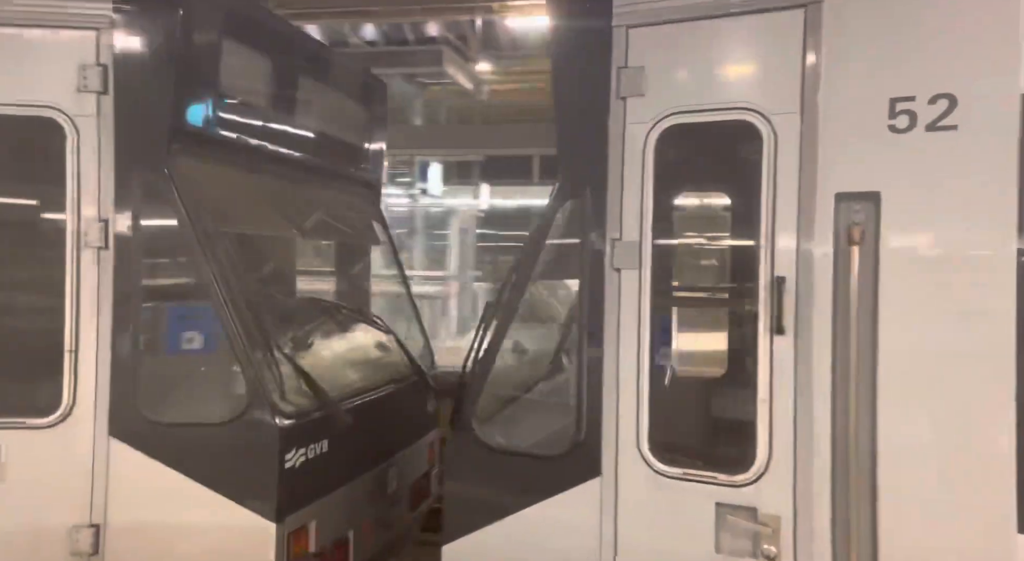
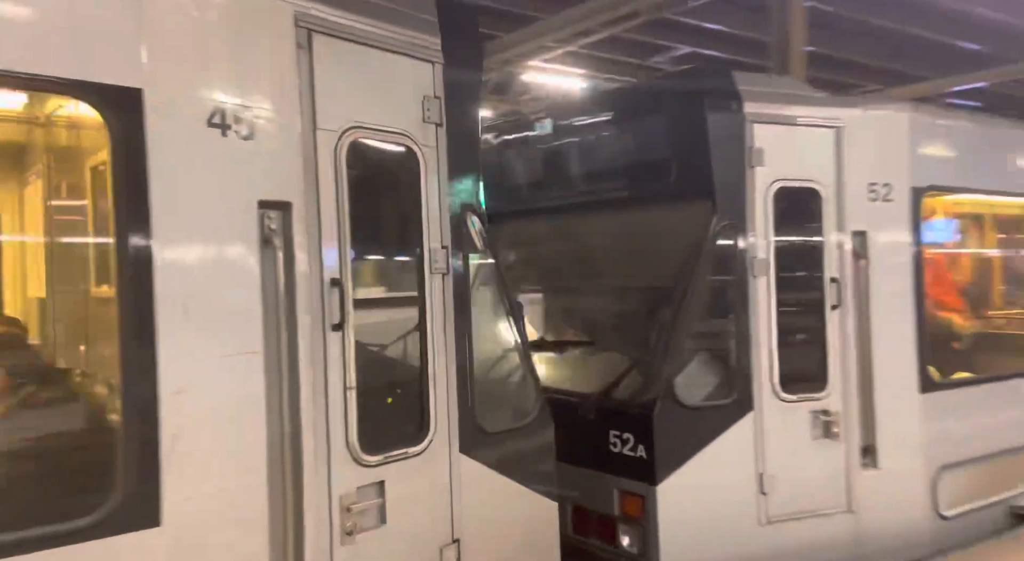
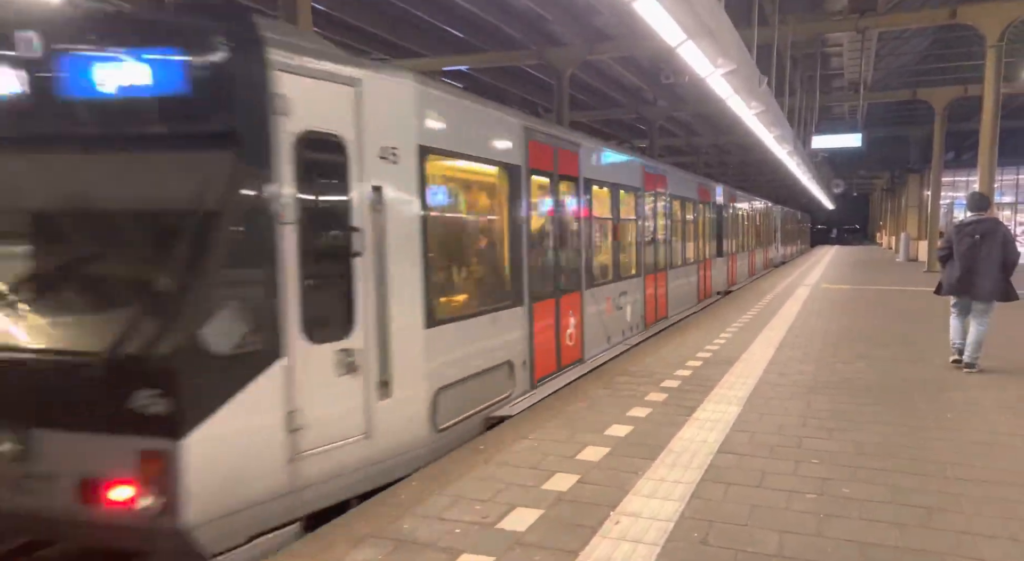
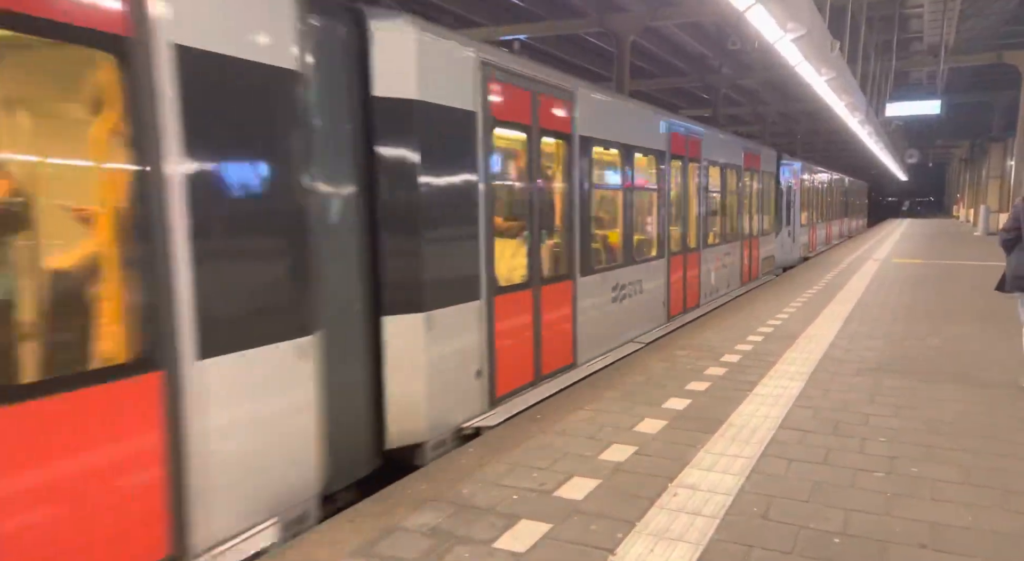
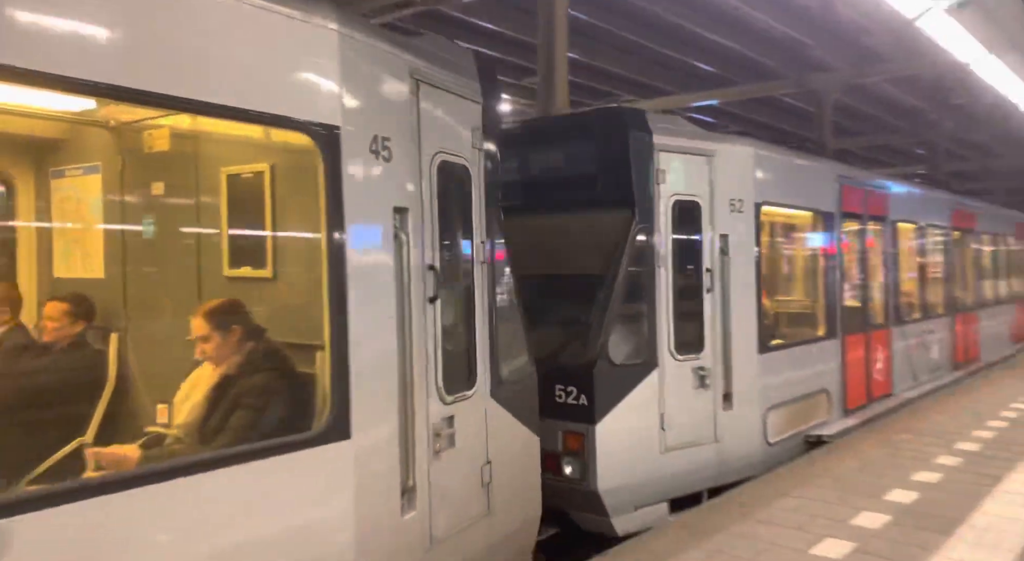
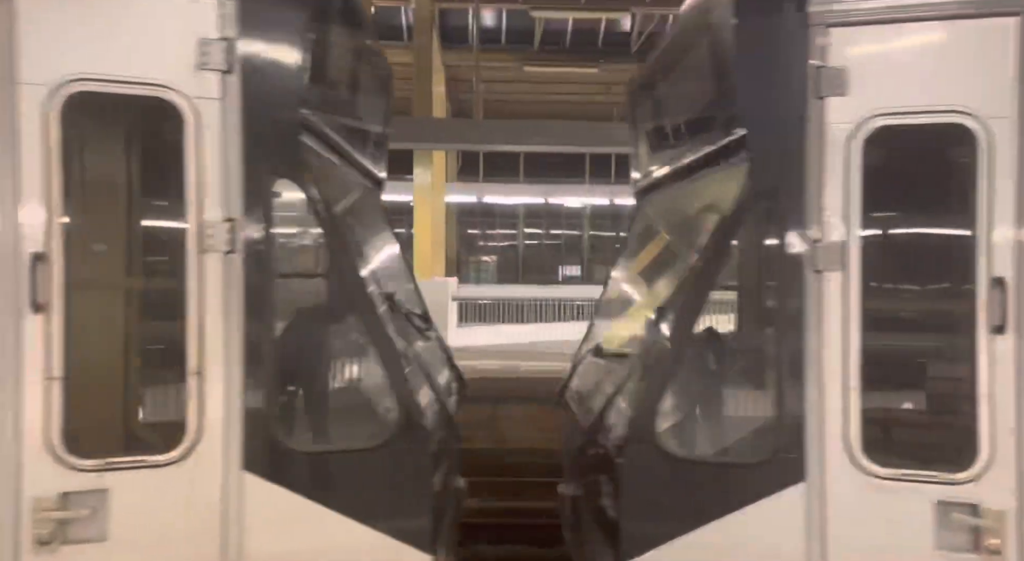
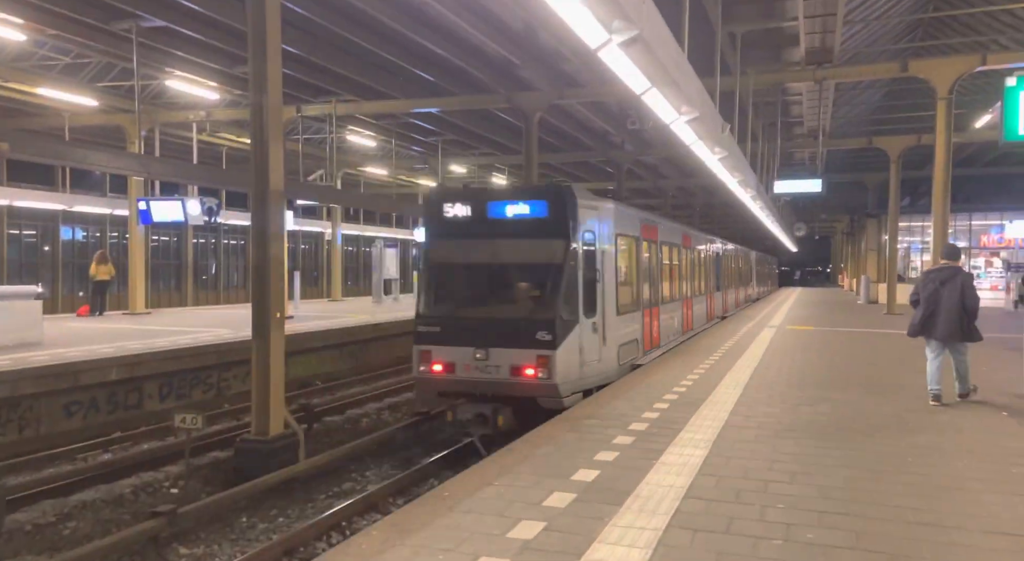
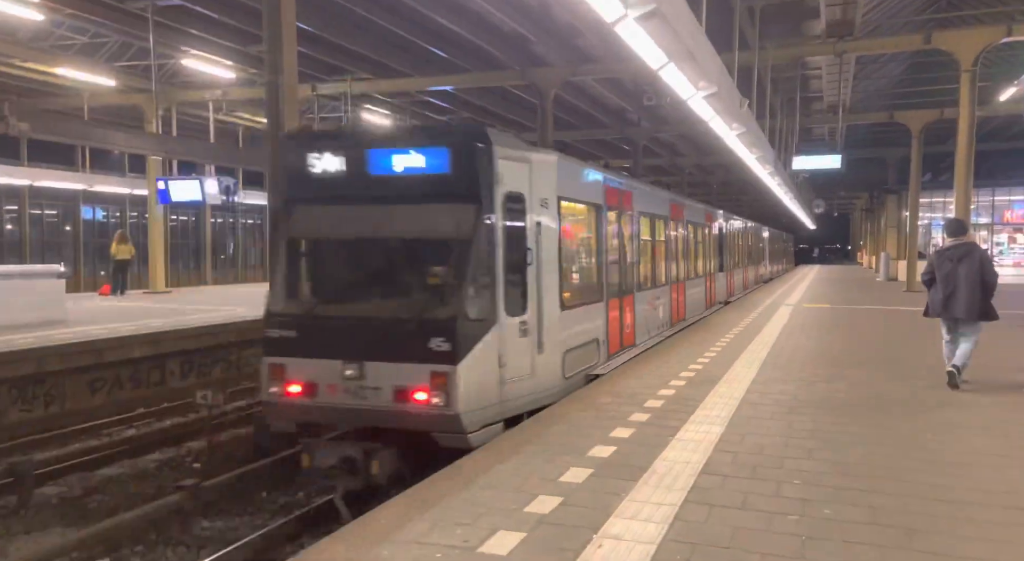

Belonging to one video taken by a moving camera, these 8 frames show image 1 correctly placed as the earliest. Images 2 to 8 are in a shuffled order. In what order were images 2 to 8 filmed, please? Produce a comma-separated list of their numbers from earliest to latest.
6, 2, 5, 4, 3, 8, 7
